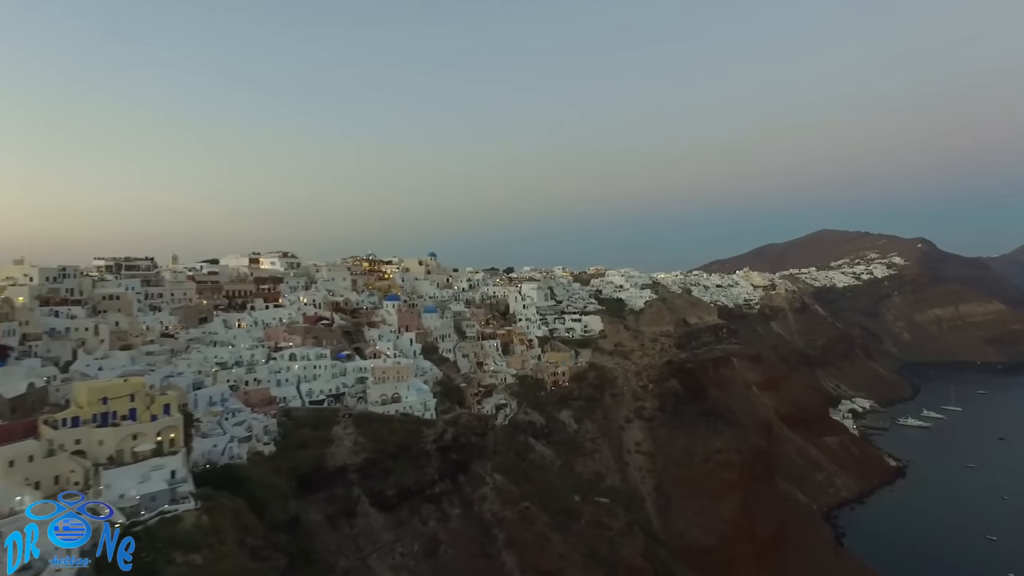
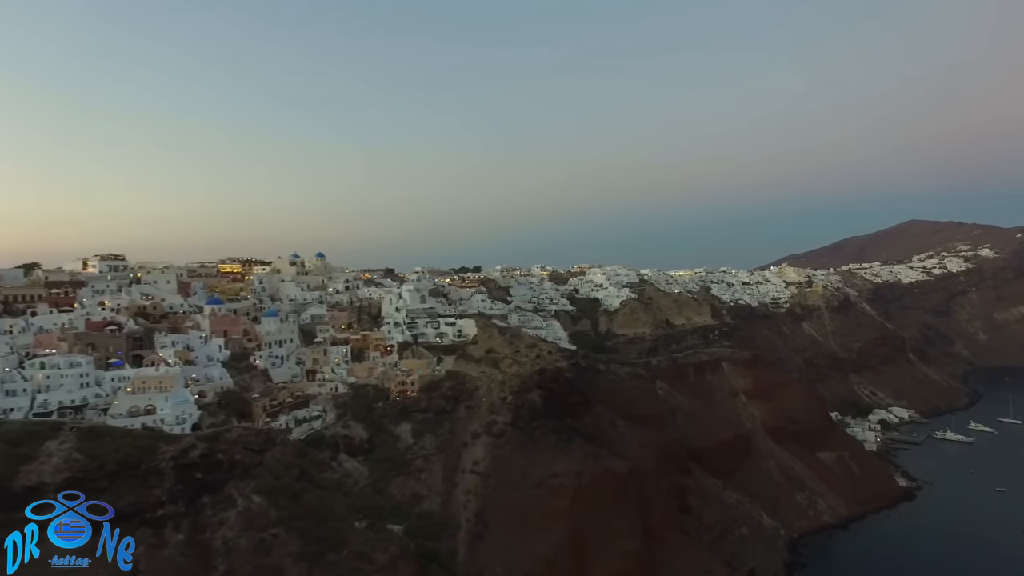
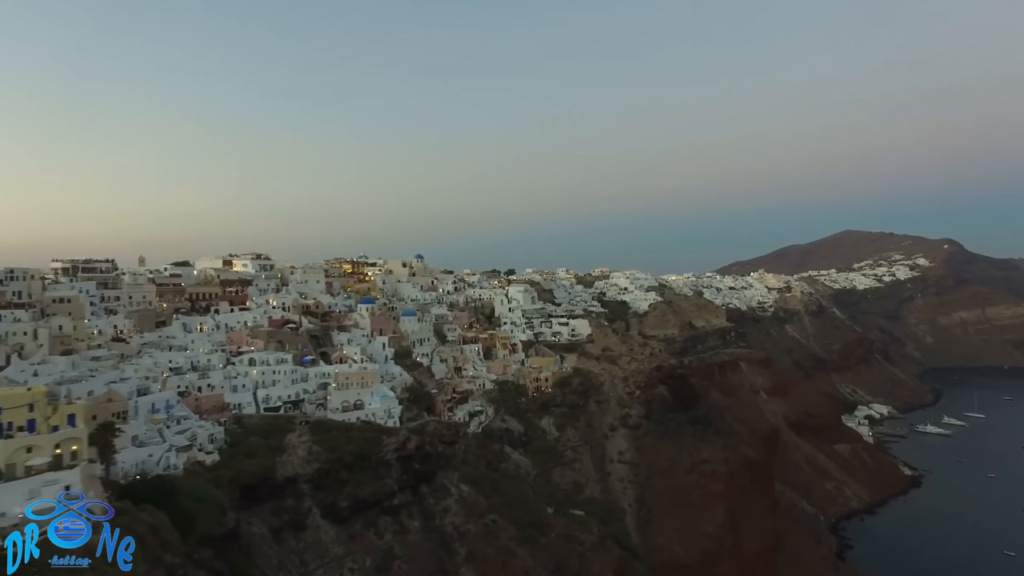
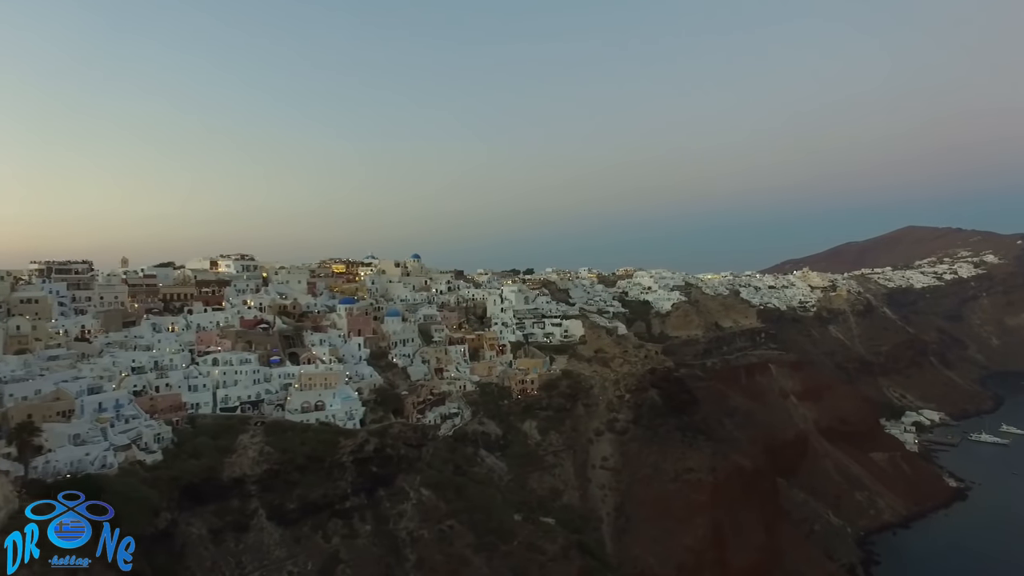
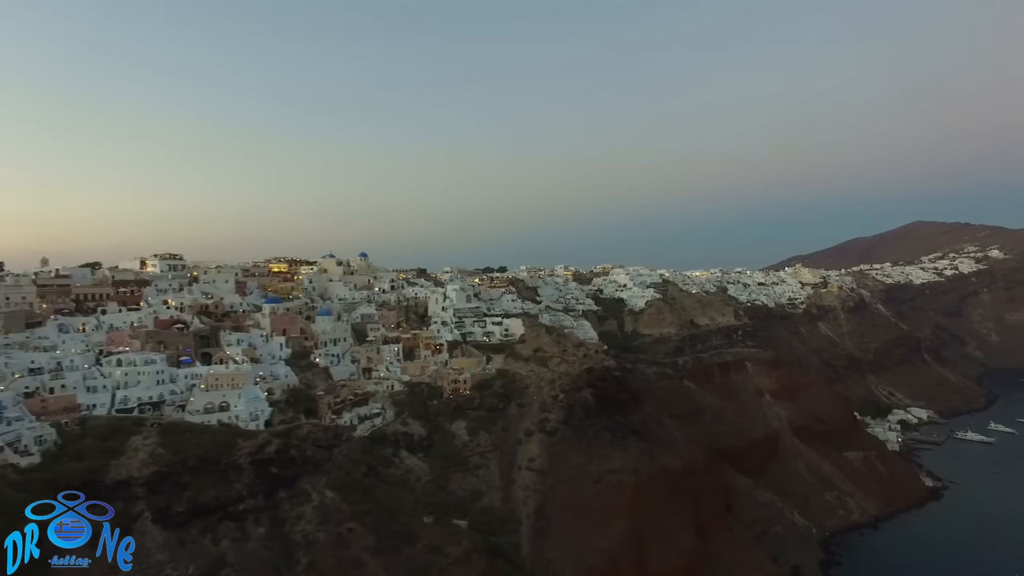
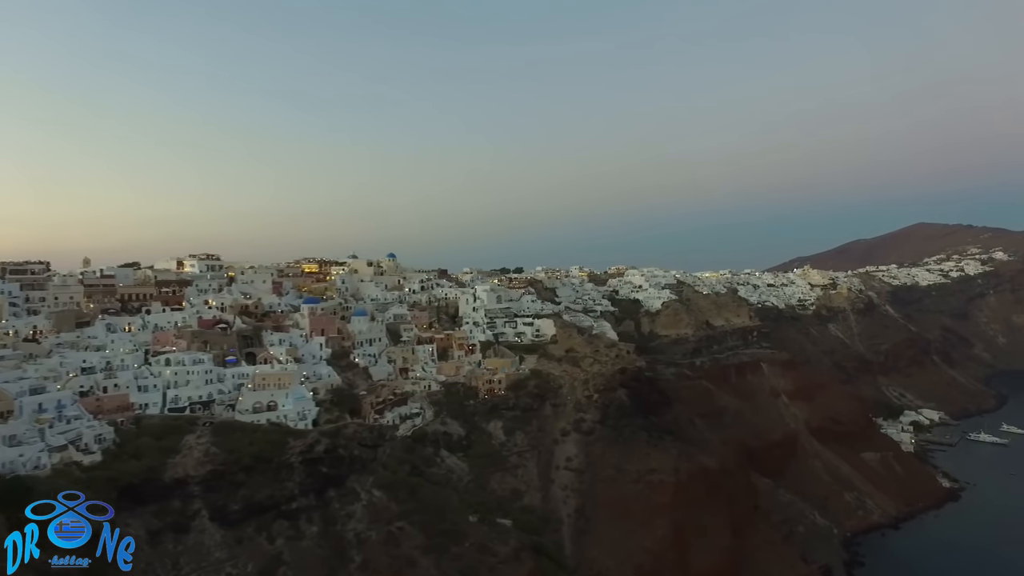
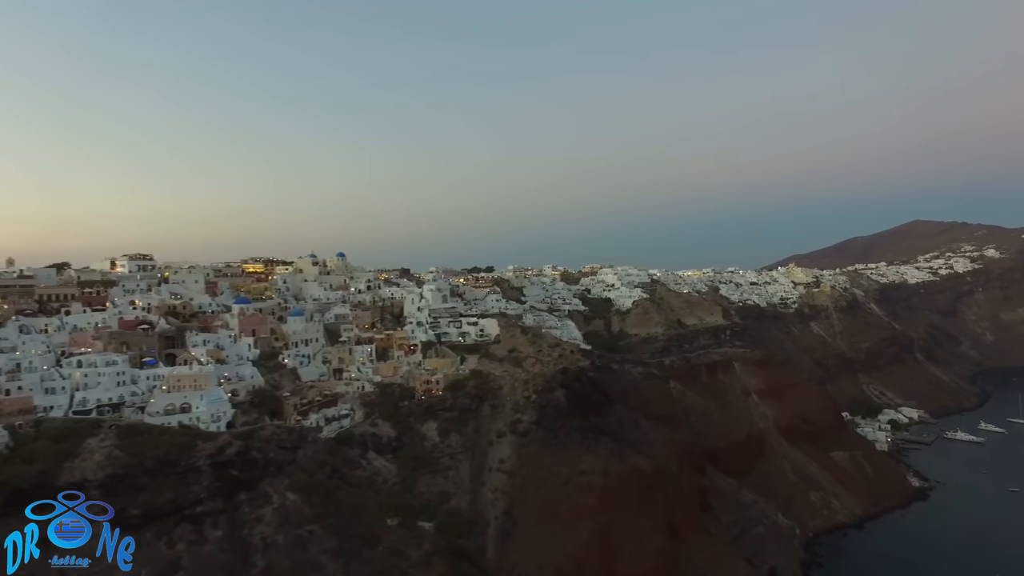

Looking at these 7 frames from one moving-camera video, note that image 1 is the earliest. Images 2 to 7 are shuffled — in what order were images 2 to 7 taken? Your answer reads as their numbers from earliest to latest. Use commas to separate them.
3, 4, 6, 5, 7, 2
